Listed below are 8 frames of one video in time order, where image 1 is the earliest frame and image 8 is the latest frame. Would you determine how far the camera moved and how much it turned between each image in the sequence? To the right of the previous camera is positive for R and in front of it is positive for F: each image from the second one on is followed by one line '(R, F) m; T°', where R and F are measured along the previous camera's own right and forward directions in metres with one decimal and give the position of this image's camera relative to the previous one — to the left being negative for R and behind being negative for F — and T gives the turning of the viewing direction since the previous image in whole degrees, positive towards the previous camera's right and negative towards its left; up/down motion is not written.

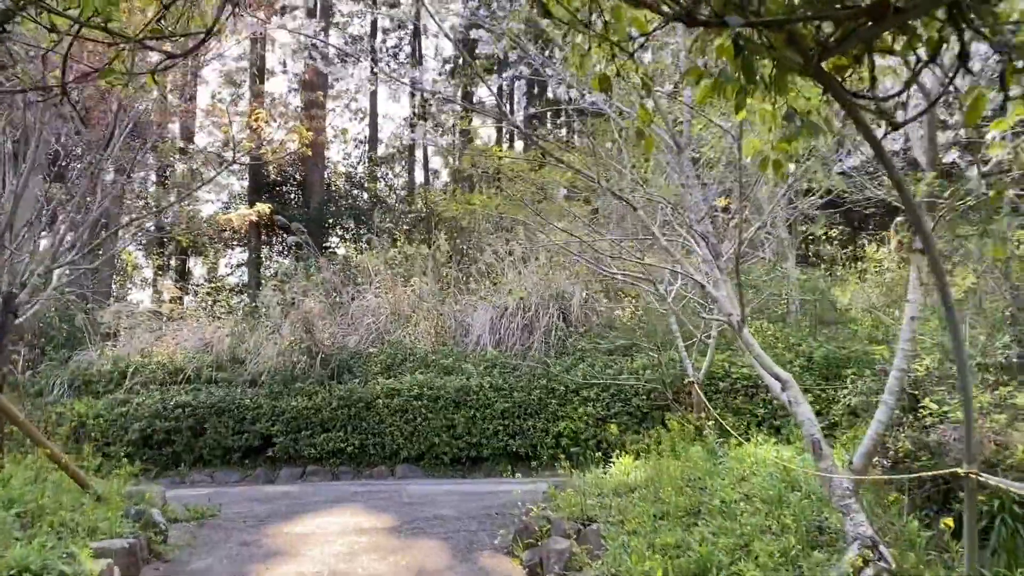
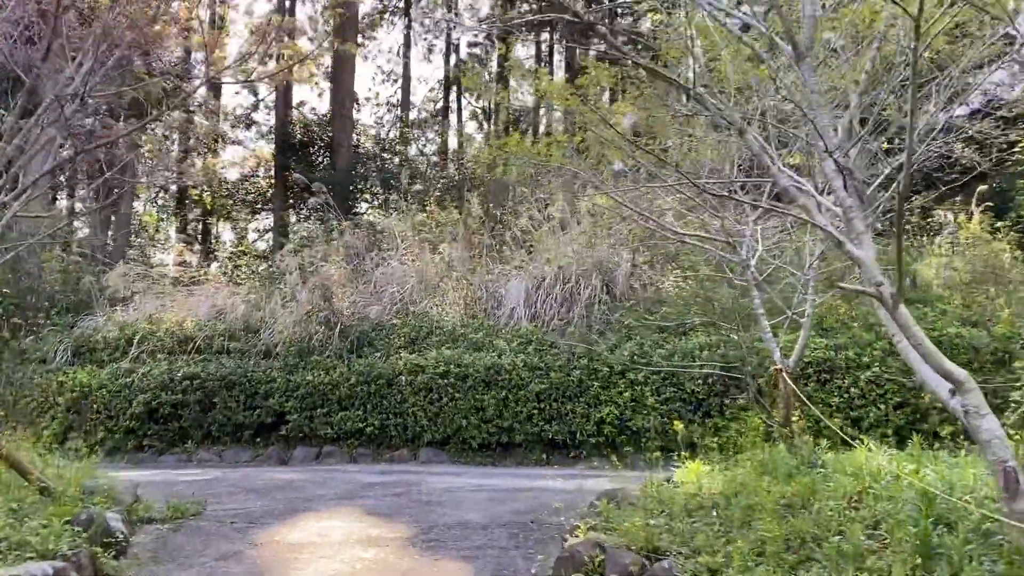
(-0.1, +0.9) m; -2°
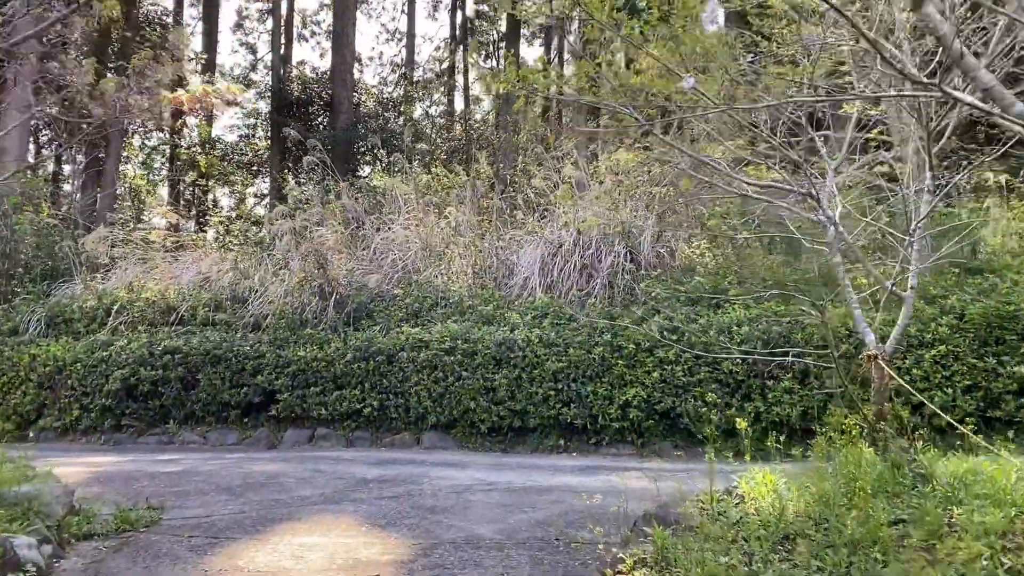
(-0.1, +0.8) m; 0°
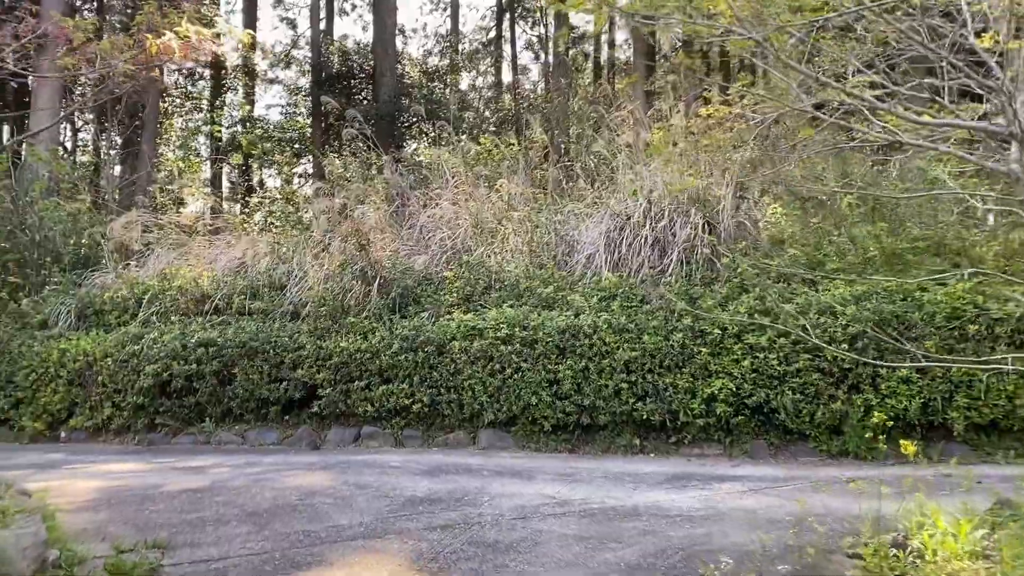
(-0.1, +0.8) m; -3°
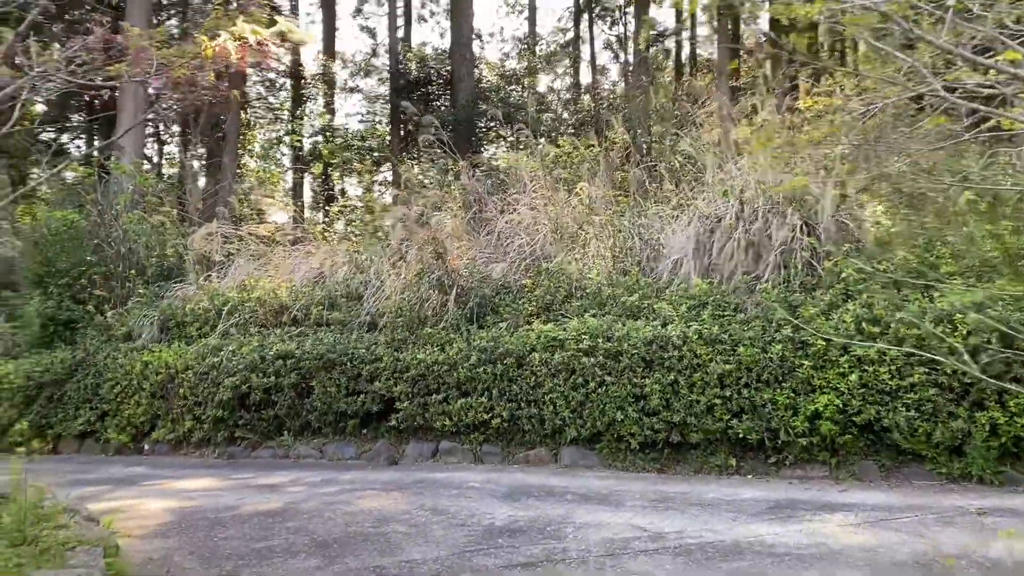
(0.0, +0.3) m; -5°
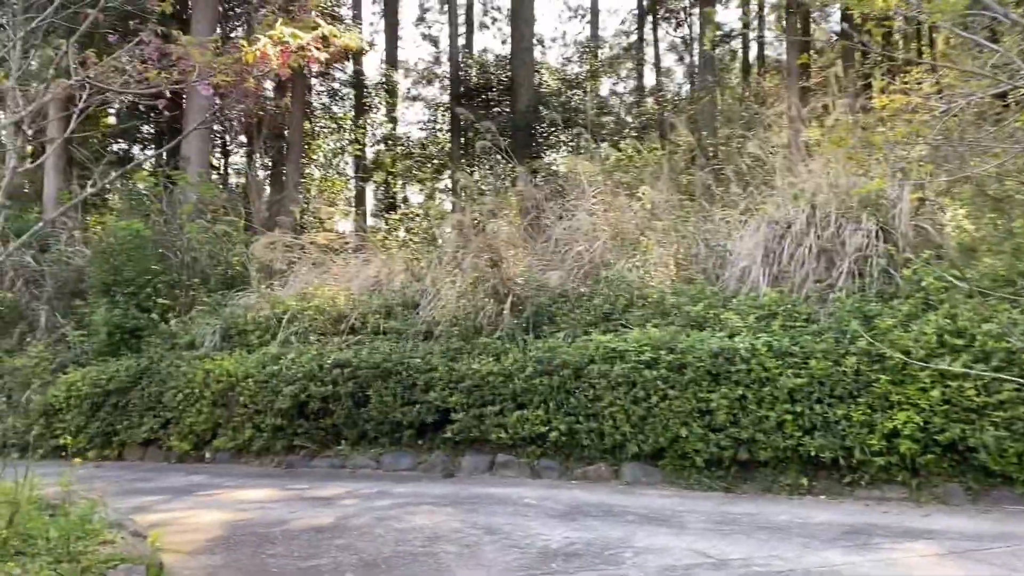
(0.0, +0.2) m; -4°
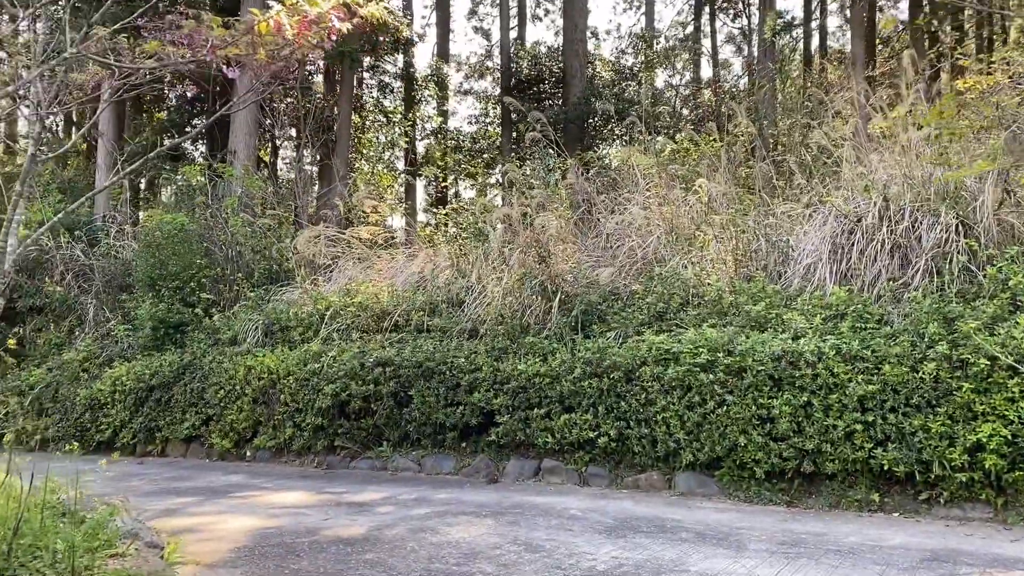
(0.0, +0.3) m; -3°
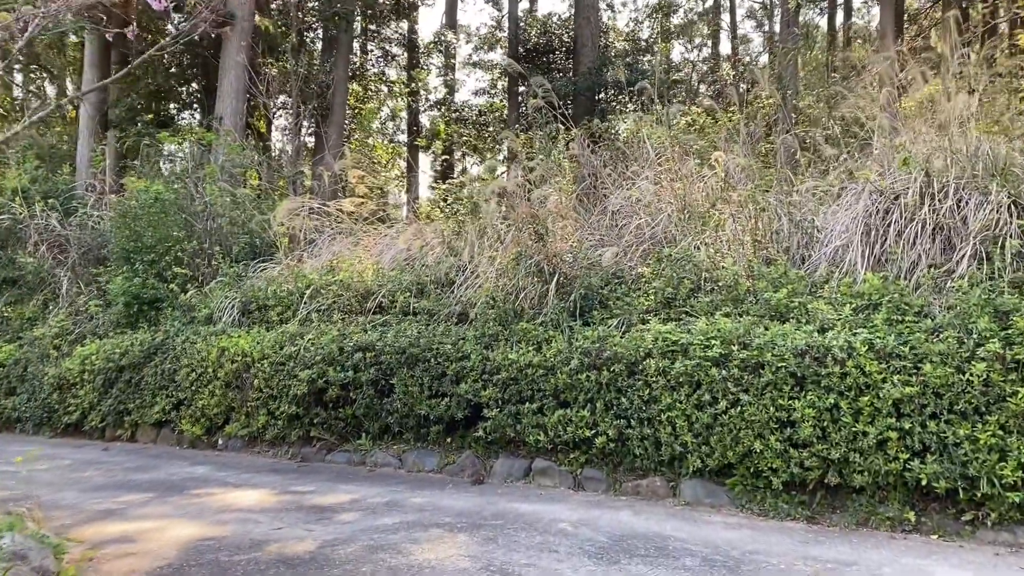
(+0.1, +0.6) m; -1°
